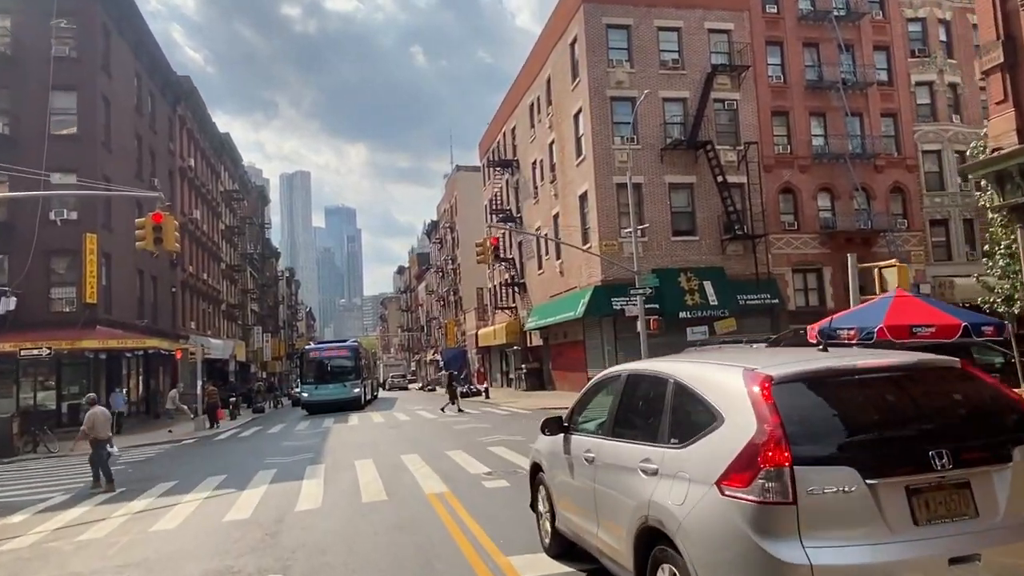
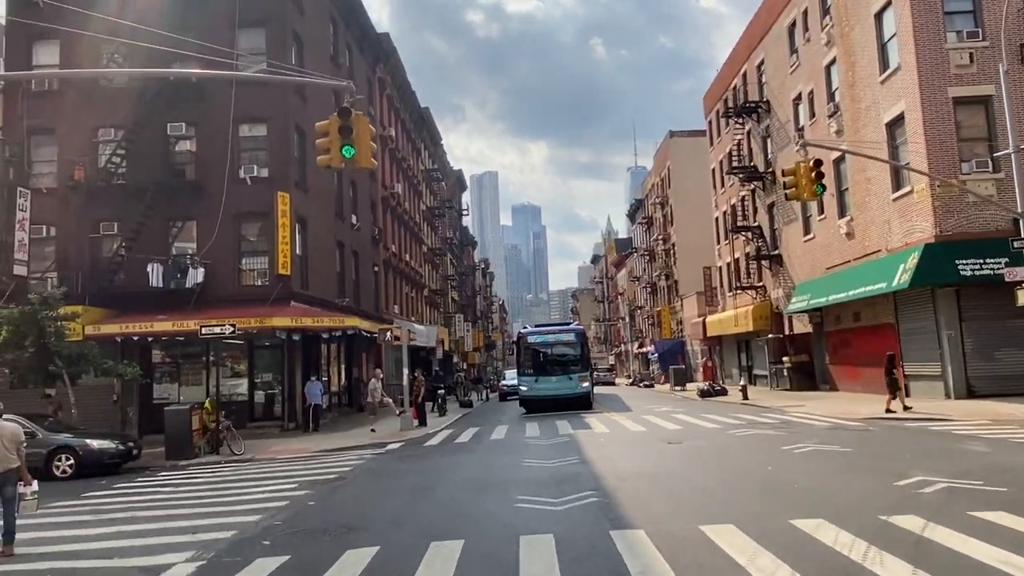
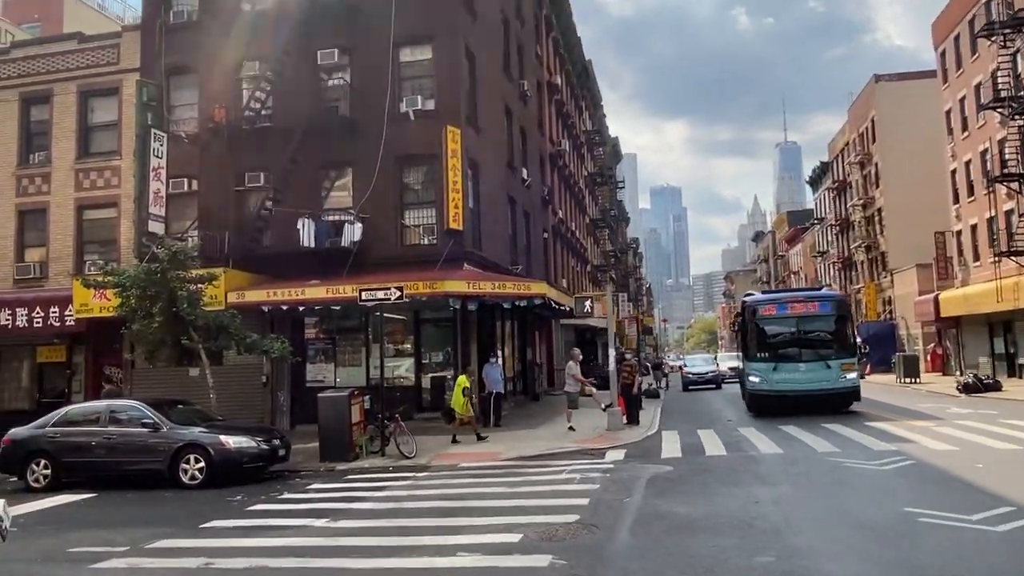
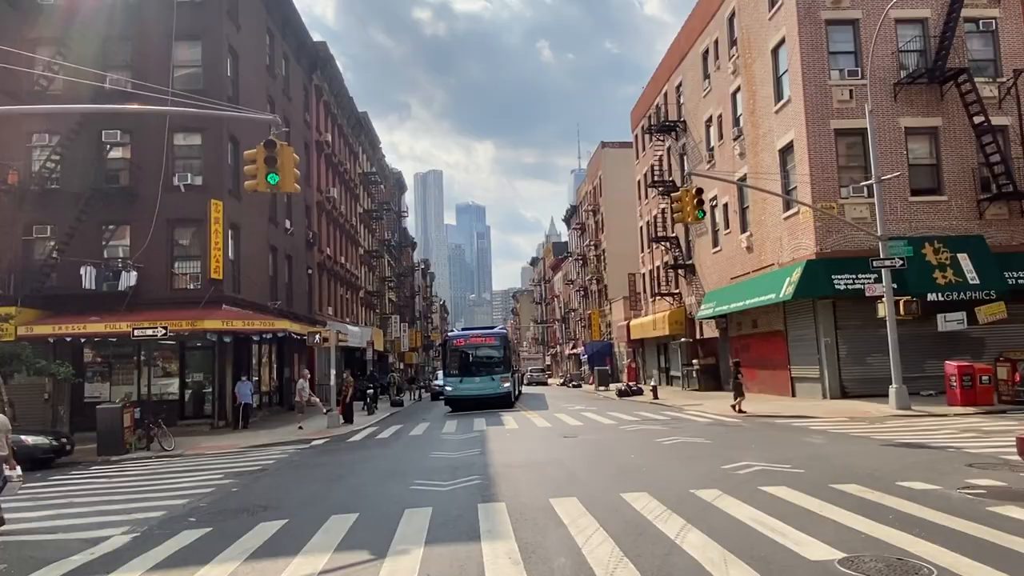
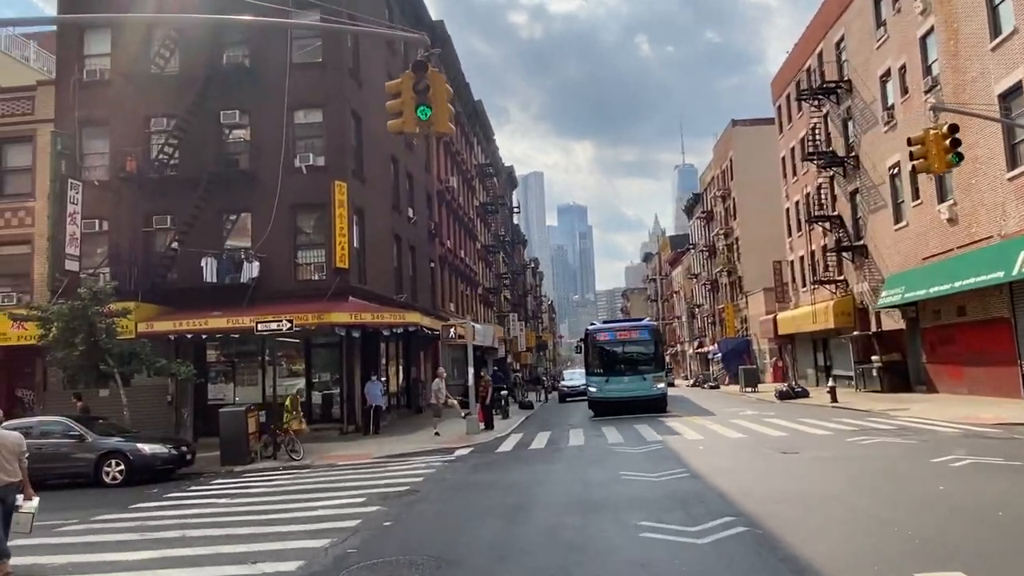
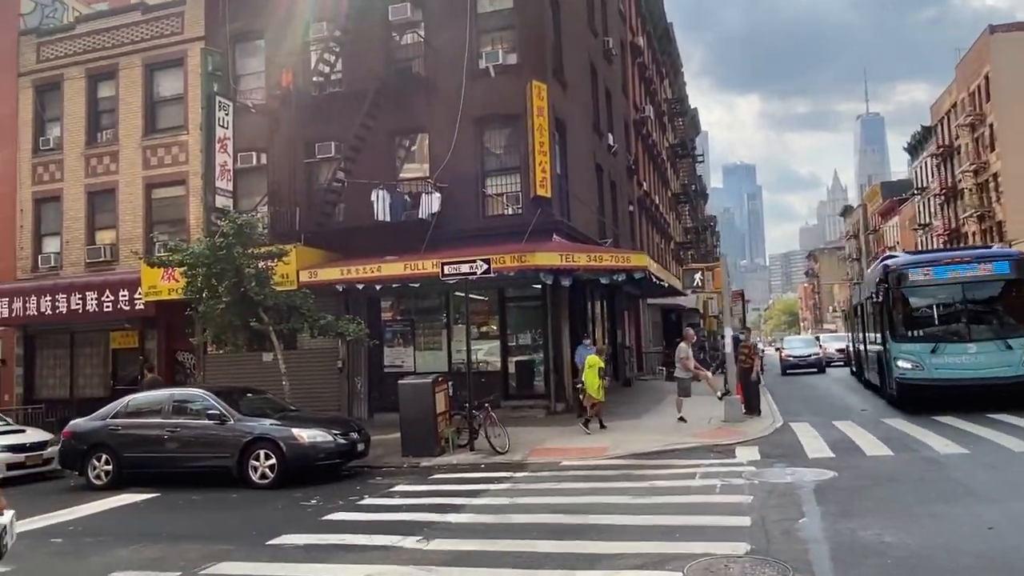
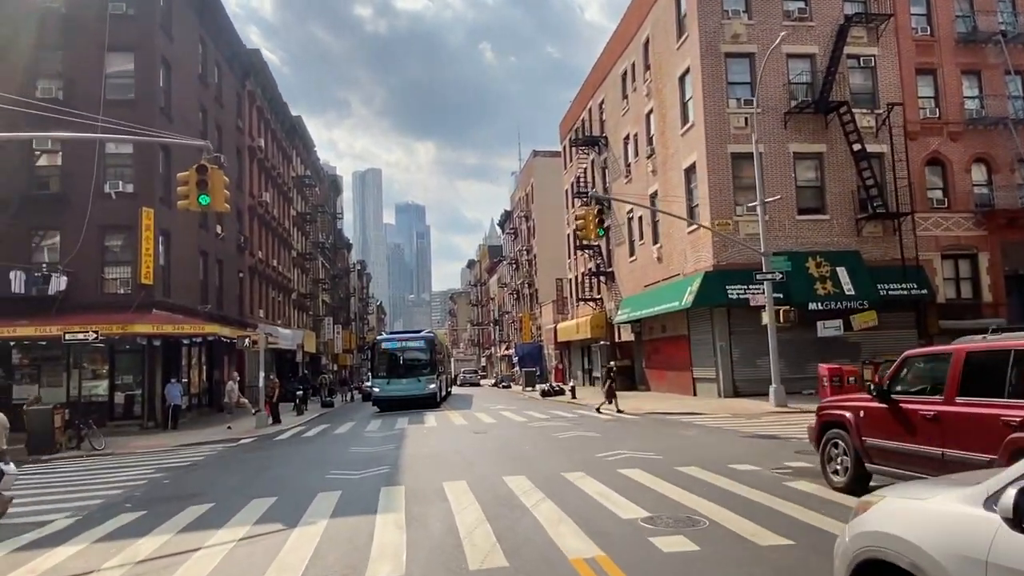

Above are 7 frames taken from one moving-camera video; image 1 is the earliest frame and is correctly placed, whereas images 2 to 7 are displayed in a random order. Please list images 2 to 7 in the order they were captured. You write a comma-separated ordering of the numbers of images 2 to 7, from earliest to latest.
7, 4, 2, 5, 3, 6
